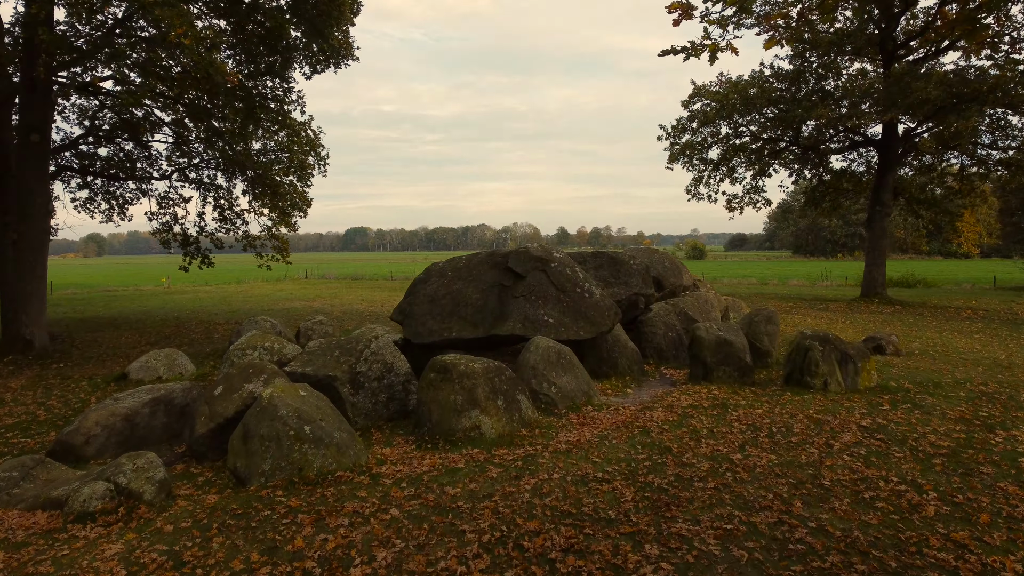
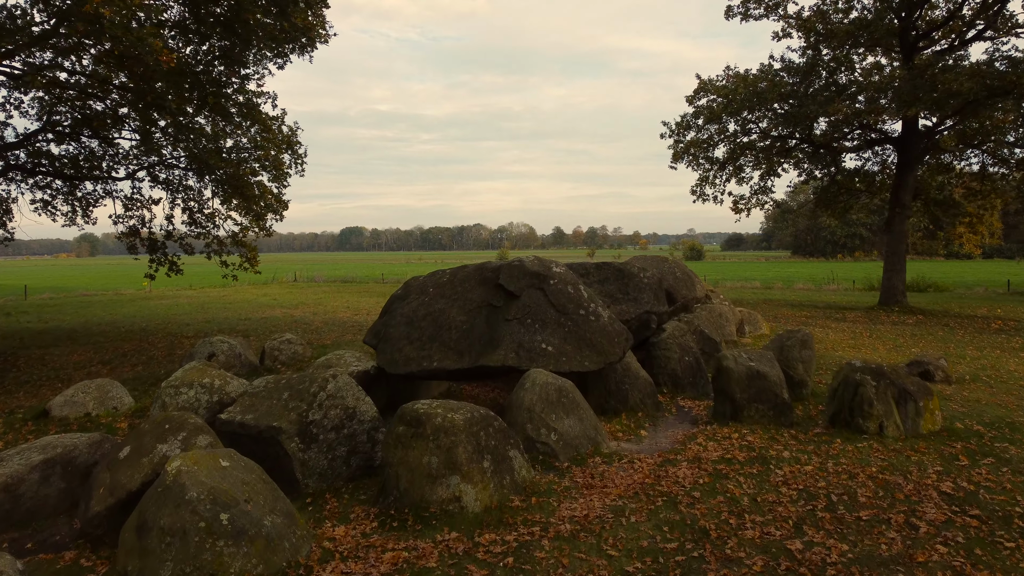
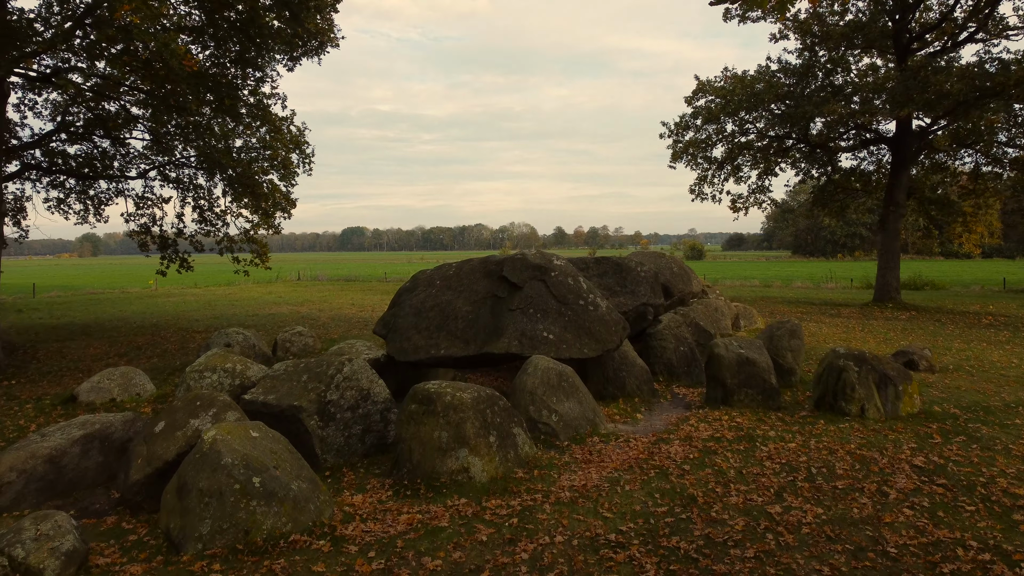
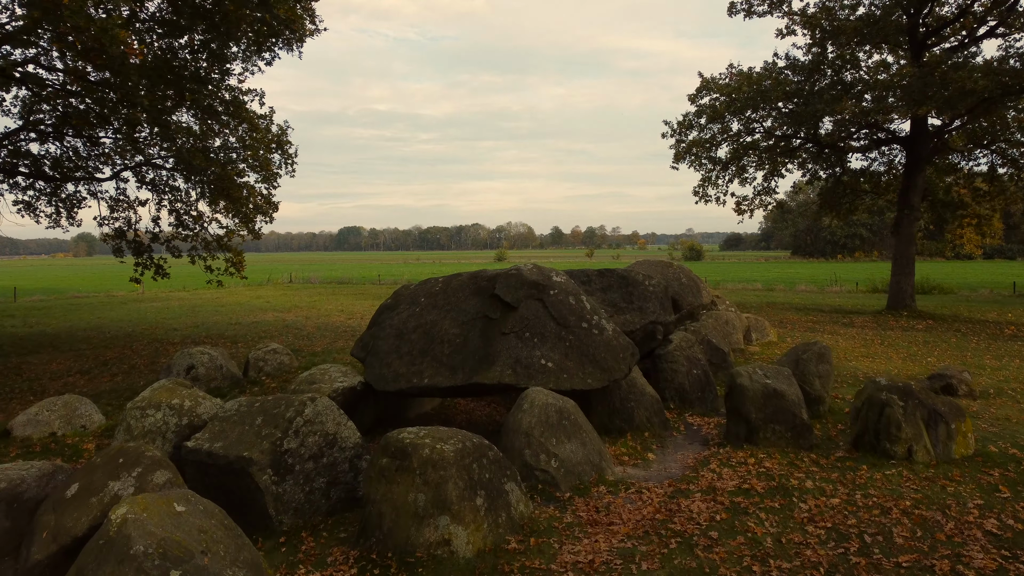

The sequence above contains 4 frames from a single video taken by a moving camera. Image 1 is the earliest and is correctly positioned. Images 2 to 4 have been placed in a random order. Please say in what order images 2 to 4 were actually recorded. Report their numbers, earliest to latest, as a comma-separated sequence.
3, 2, 4
